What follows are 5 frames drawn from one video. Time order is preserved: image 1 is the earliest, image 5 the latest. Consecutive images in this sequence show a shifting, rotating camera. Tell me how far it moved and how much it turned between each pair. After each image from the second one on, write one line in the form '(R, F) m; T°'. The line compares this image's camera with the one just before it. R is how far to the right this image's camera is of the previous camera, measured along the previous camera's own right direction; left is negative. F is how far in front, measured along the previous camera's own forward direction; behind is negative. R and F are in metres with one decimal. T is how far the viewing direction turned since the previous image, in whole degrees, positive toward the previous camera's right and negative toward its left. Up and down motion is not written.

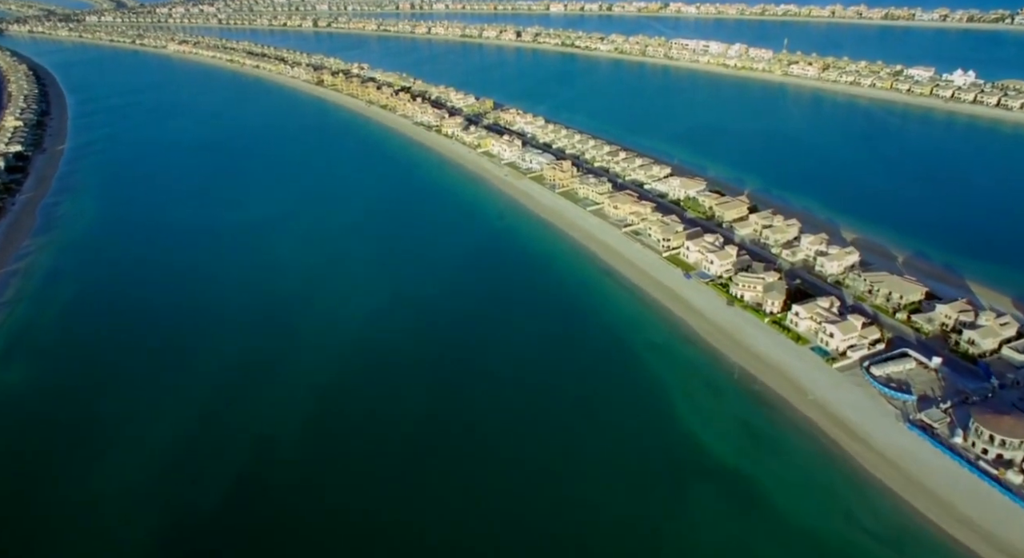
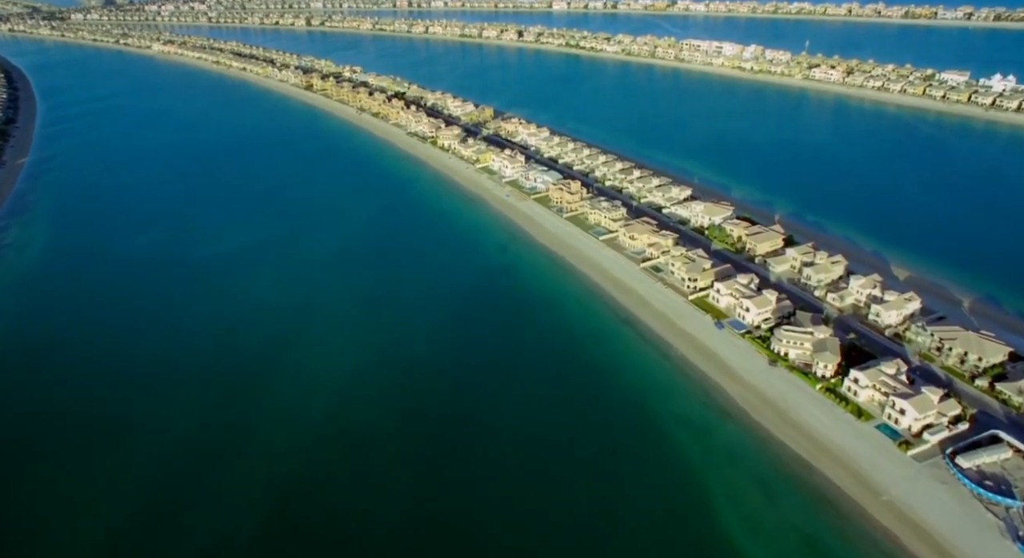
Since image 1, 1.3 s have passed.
(-0.1, +7.4) m; 0°
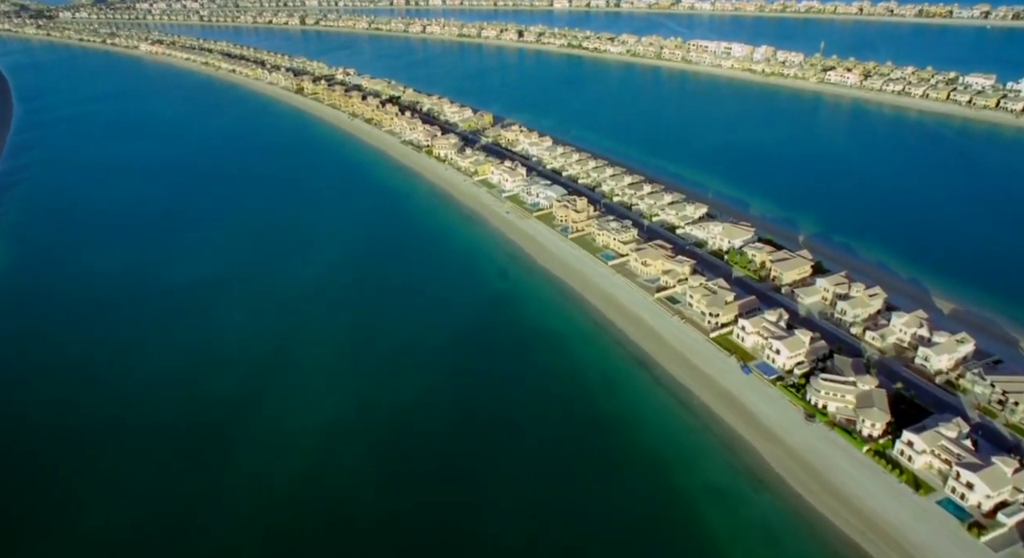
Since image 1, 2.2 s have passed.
(-0.1, +5.0) m; 0°
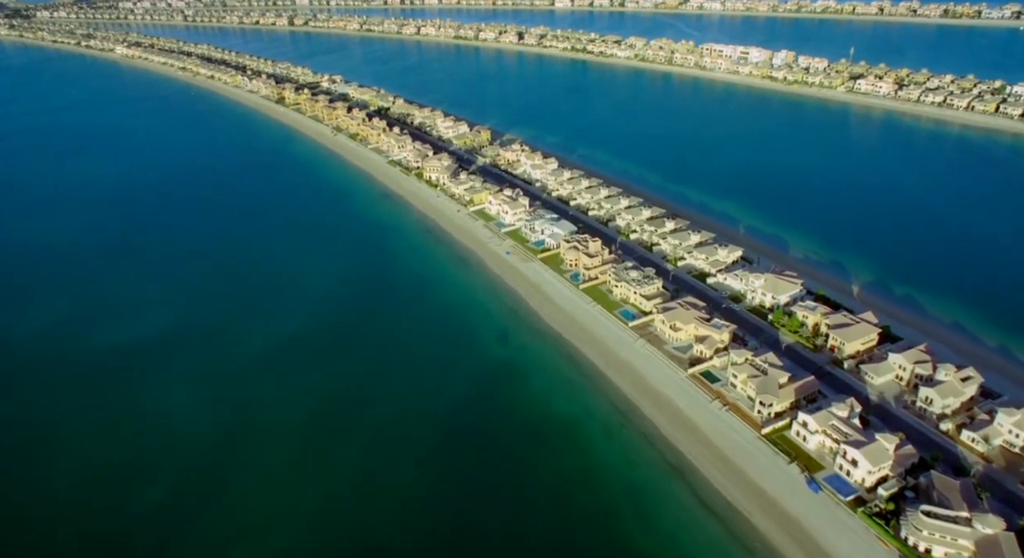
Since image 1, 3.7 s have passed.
(-0.1, +8.8) m; 0°
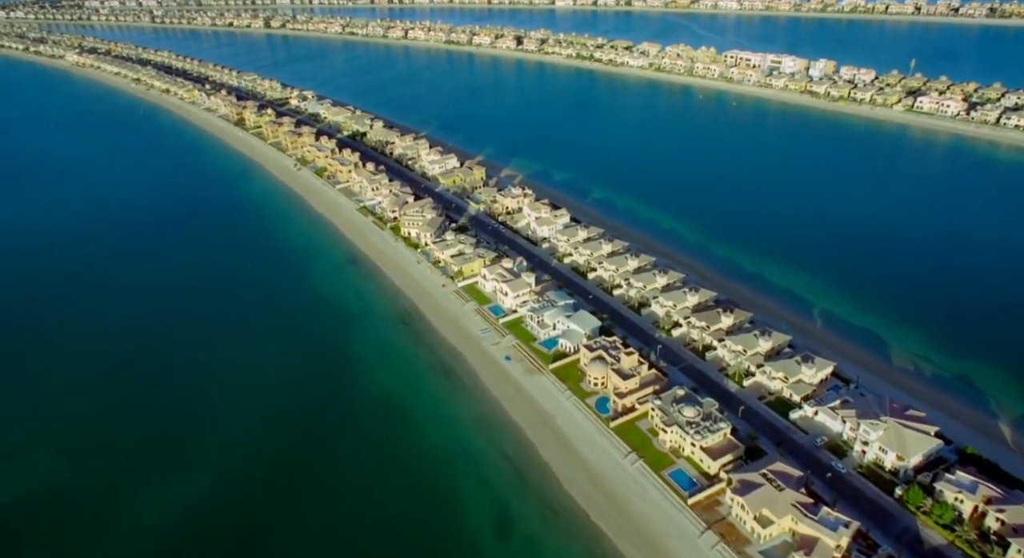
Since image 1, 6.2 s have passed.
(-0.2, +14.3) m; 0°
